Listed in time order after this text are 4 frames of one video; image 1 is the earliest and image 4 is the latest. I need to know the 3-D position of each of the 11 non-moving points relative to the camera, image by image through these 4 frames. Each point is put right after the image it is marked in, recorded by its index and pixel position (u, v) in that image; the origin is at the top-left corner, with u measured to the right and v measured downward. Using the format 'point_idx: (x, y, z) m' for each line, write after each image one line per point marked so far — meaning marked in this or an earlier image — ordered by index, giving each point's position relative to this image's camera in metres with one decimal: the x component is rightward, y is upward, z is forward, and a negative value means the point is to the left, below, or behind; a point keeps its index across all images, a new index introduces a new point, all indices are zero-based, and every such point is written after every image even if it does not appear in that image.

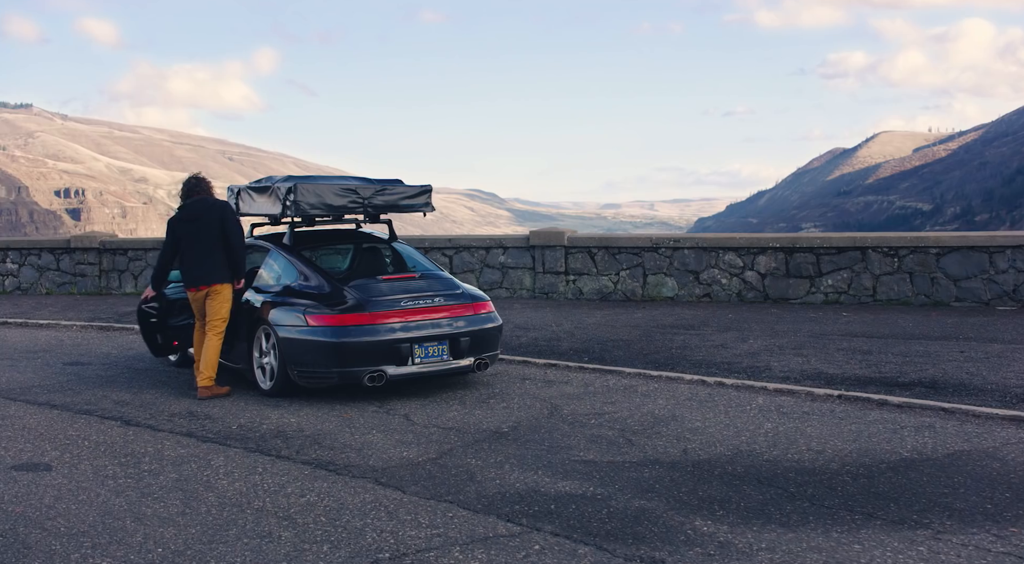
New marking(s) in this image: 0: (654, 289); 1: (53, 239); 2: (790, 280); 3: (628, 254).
0: (+2.0, -0.1, +12.7) m
1: (-9.2, +0.9, +18.2) m
2: (+3.7, 0.0, +12.2) m
3: (+1.7, +0.4, +12.8) m
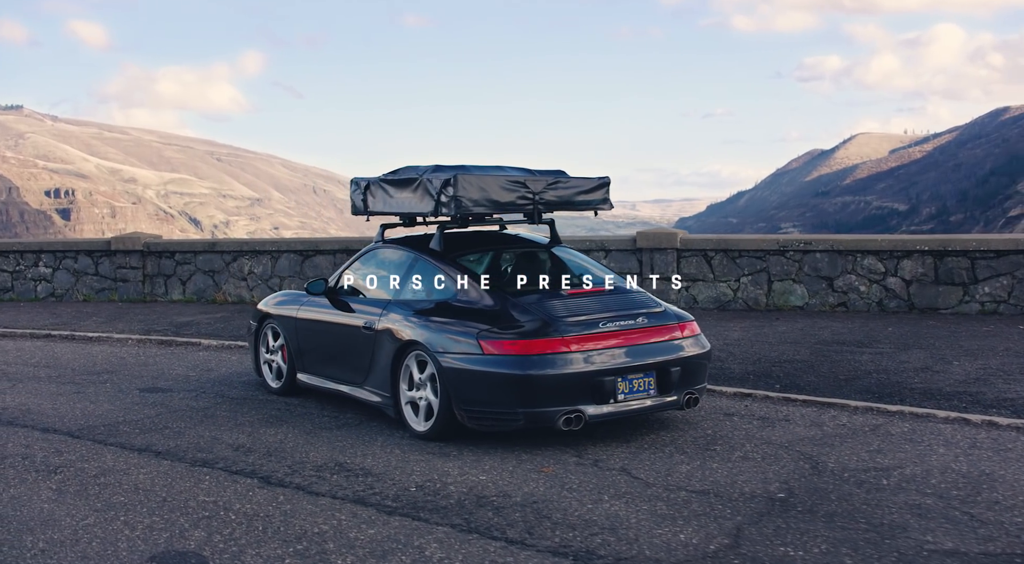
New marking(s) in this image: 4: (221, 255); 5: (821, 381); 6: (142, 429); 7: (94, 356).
0: (+3.4, -0.2, +11.3) m
1: (-7.8, +0.8, +16.8) m
2: (+5.1, -0.1, +10.8) m
3: (+3.0, +0.3, +11.4) m
4: (-5.1, +0.5, +15.9) m
5: (+2.4, -0.8, +7.1) m
6: (-2.5, -1.0, +6.2) m
7: (-4.7, -0.8, +10.3) m
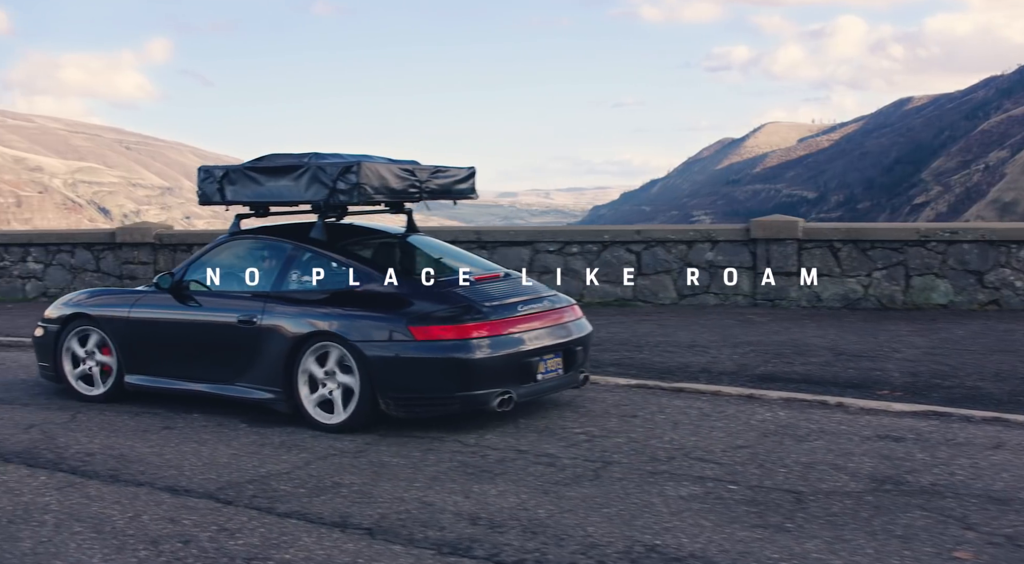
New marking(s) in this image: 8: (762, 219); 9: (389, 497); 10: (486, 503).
0: (+4.6, -0.2, +10.0) m
1: (-6.9, +0.8, +14.9) m
2: (+6.3, 0.0, +9.5) m
3: (+4.2, +0.3, +10.1) m
4: (-4.2, +0.5, +14.1) m
5: (+3.9, -0.8, +5.7) m
6: (-1.0, -1.0, +4.6) m
7: (-3.5, -0.9, +8.5) m
8: (+2.9, +0.7, +10.4) m
9: (-0.6, -1.1, +4.4) m
10: (-0.1, -1.1, +4.2) m
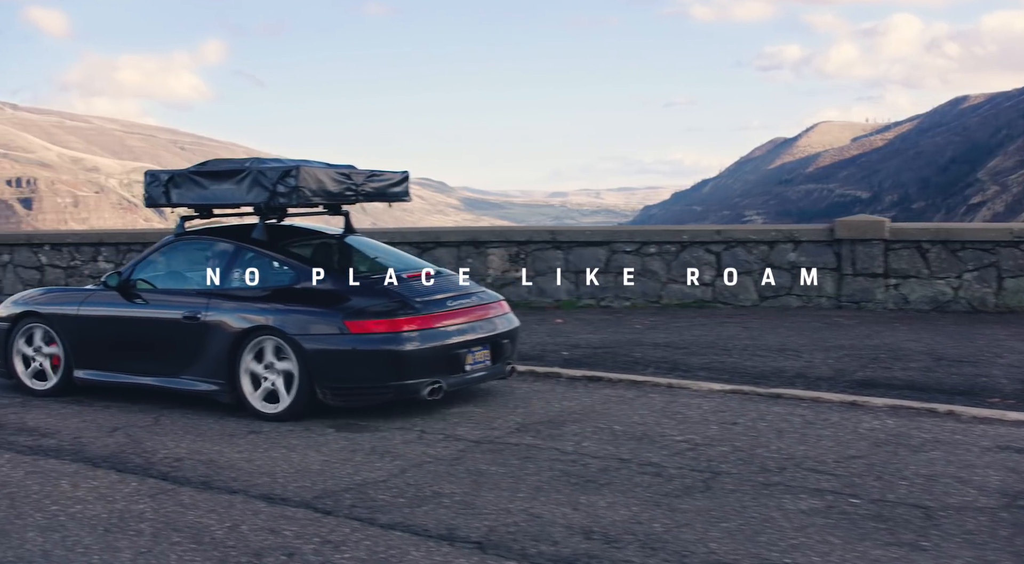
0: (+5.4, -0.2, +9.6) m
1: (-5.8, +0.7, +15.1) m
2: (+7.1, 0.0, +9.0) m
3: (+5.0, +0.3, +9.7) m
4: (-3.1, +0.5, +14.2) m
5: (+4.4, -0.8, +5.3) m
6: (-0.5, -1.1, +4.4) m
7: (-2.7, -0.9, +8.5) m
8: (+3.7, +0.7, +10.1) m
9: (-0.1, -1.1, +4.2) m
10: (+0.4, -1.1, +4.0) m
